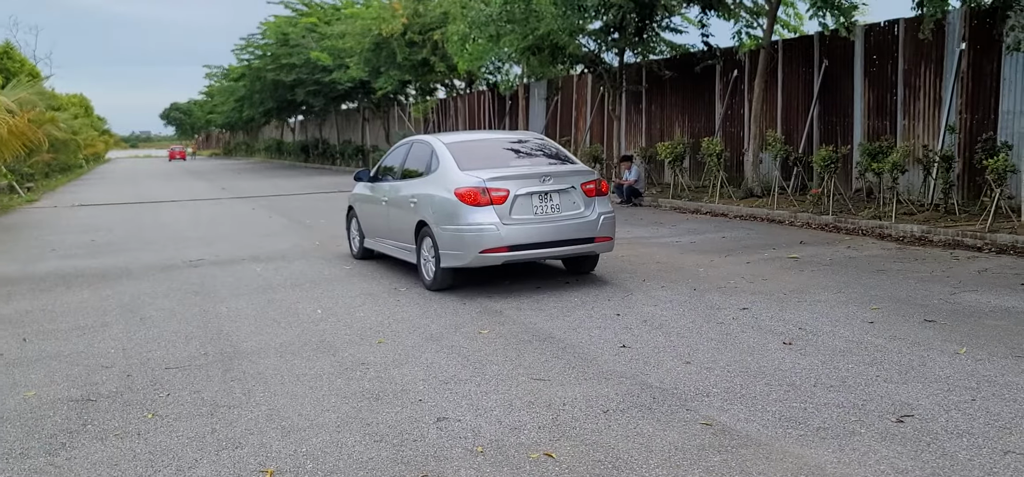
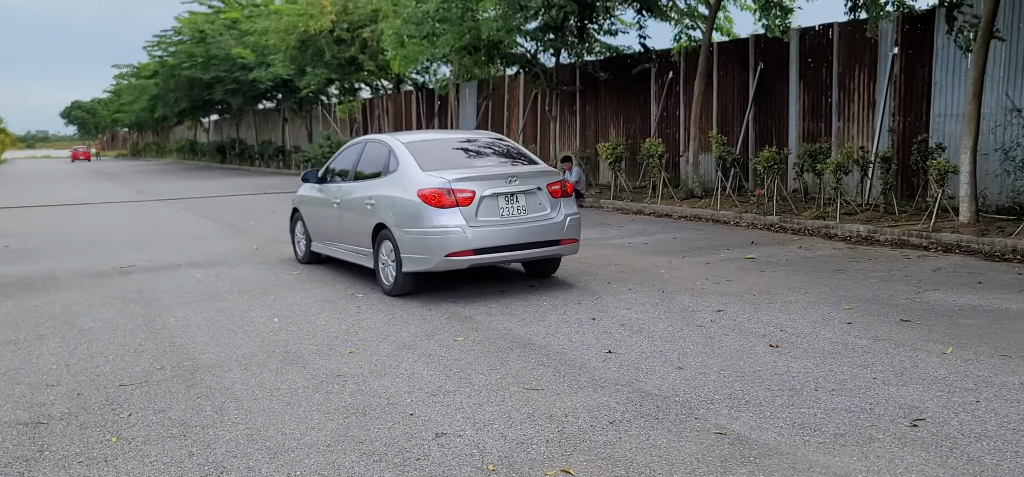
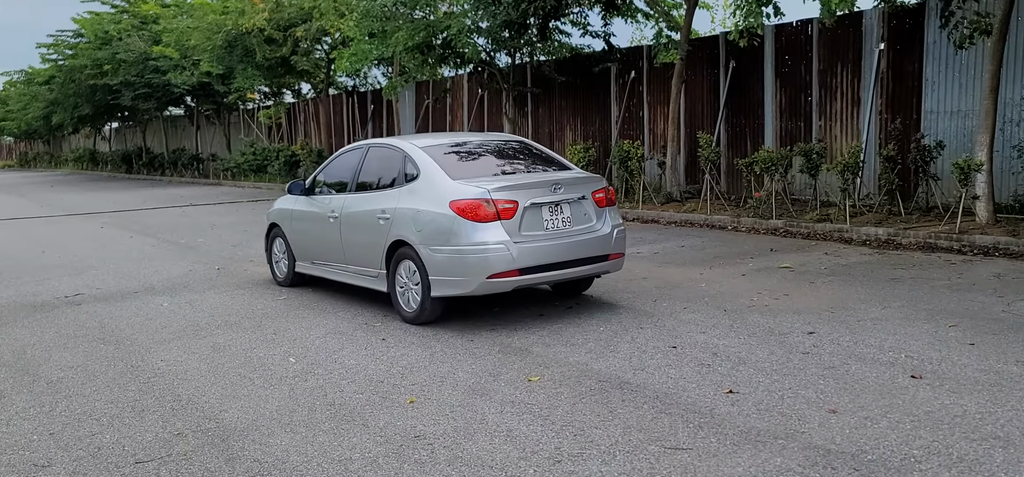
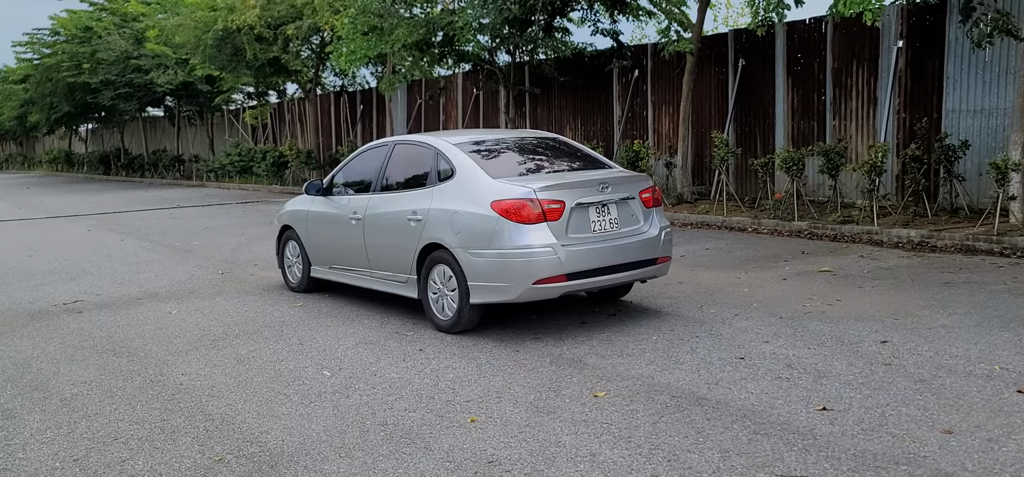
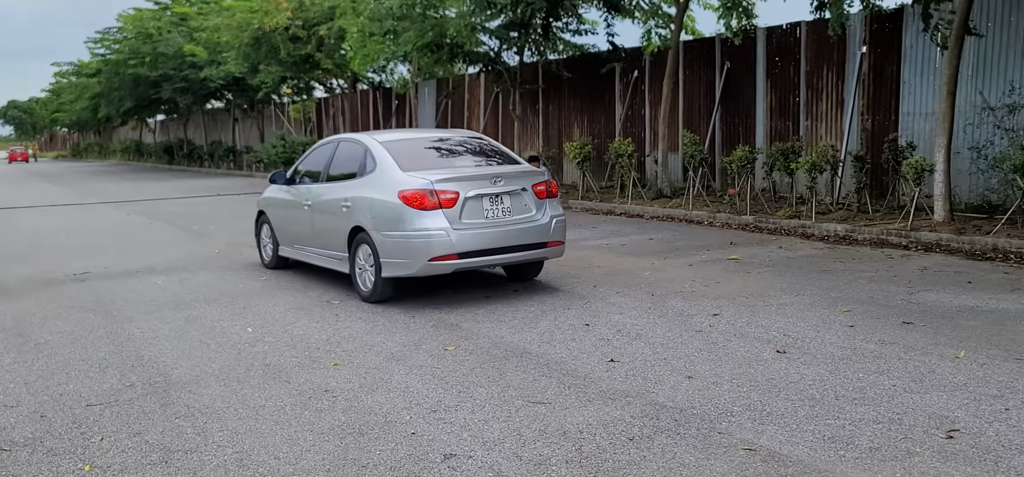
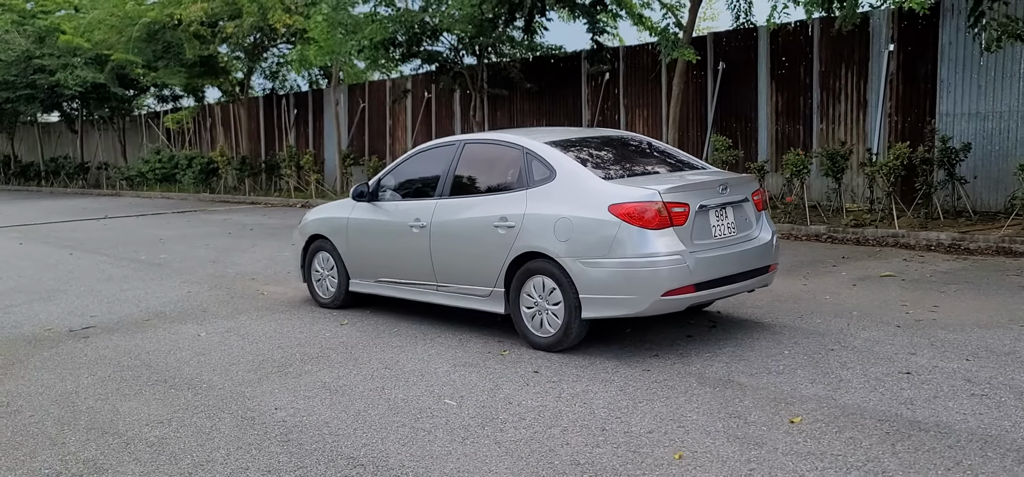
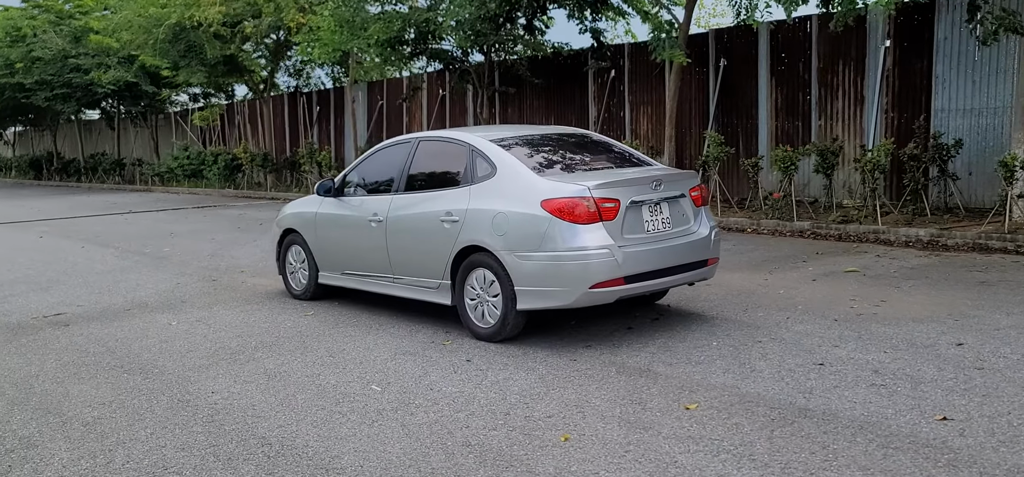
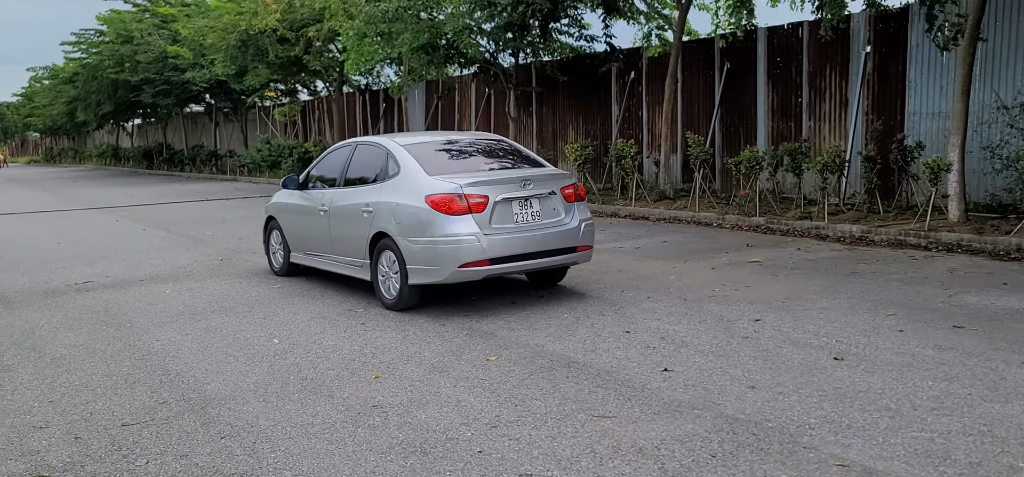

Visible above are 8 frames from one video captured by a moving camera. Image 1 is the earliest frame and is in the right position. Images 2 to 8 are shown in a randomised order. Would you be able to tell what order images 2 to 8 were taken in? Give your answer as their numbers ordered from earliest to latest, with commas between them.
2, 5, 8, 3, 4, 7, 6
